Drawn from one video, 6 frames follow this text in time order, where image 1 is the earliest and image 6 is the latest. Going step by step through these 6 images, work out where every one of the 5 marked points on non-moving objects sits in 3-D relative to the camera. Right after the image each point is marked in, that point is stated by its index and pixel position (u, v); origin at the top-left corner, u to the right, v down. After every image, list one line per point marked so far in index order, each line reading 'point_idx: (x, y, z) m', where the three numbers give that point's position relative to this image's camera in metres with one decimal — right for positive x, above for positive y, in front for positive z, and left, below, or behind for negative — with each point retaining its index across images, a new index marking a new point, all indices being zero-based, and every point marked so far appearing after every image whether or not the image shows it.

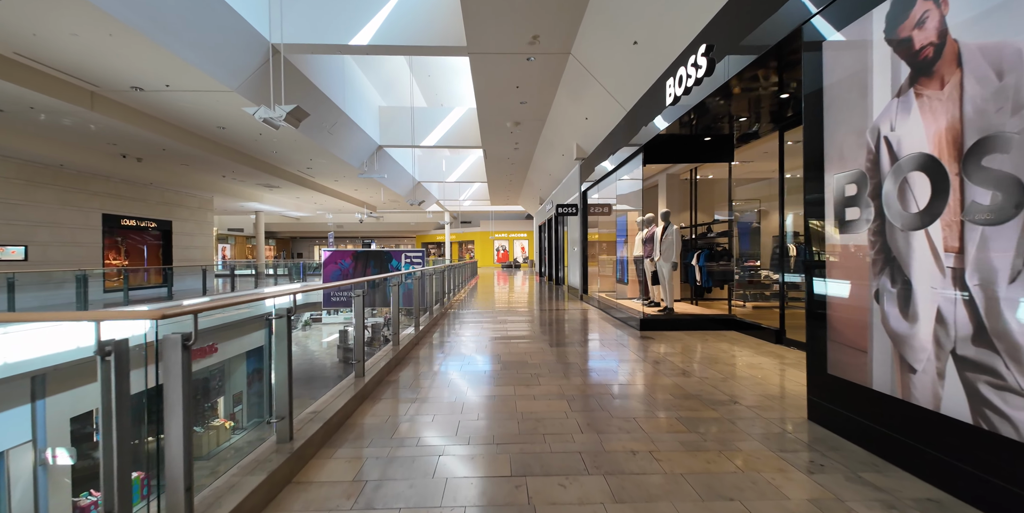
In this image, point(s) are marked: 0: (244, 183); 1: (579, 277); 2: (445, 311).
0: (-8.3, +2.3, +12.2) m
1: (+1.4, -0.4, +8.3) m
2: (-1.5, -1.2, +9.4) m
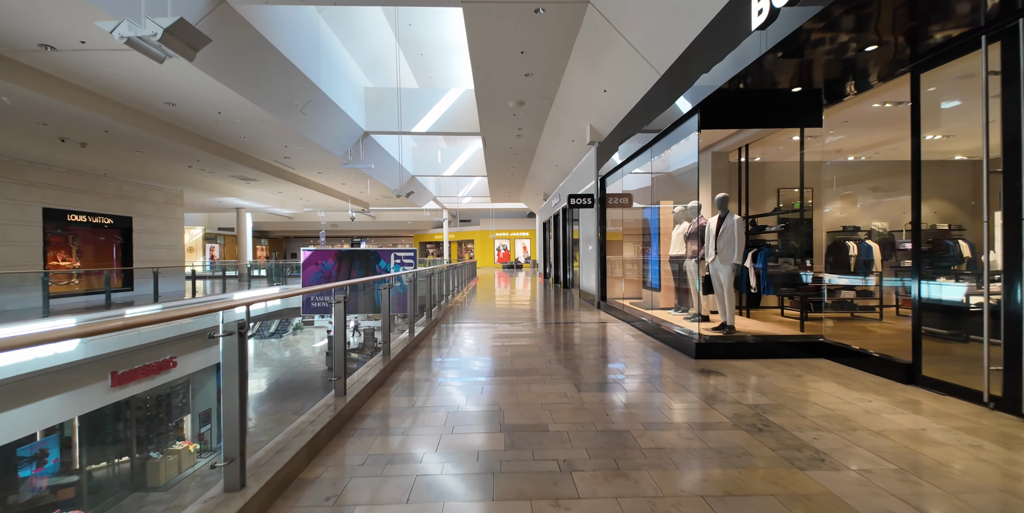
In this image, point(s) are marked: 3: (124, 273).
0: (-8.2, +2.3, +10.9) m
1: (+1.5, -0.4, +7.0) m
2: (-1.4, -1.2, +8.1) m
3: (-8.4, -0.4, +8.5) m
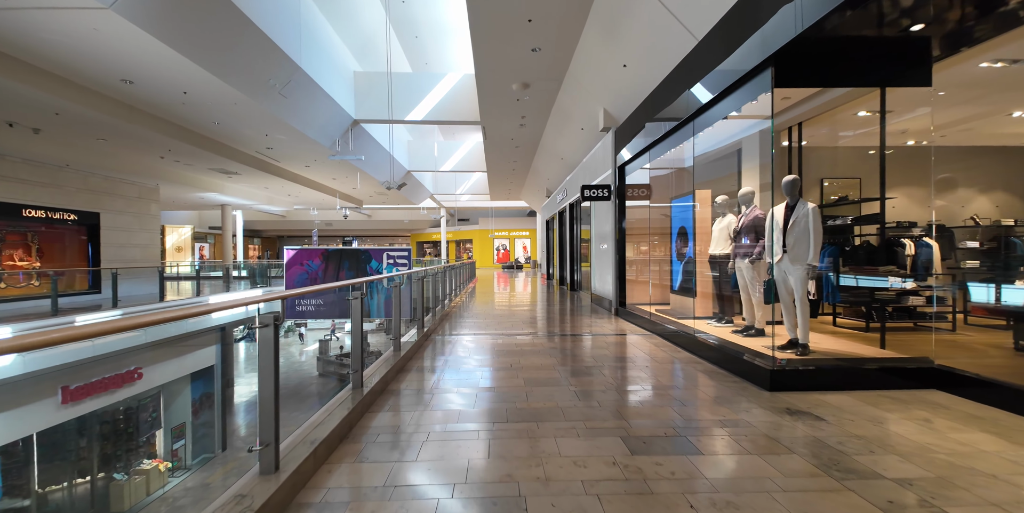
0: (-8.2, +2.3, +10.1) m
1: (+1.6, -0.4, +6.2) m
2: (-1.4, -1.2, +7.3) m
3: (-8.3, -0.3, +7.6) m
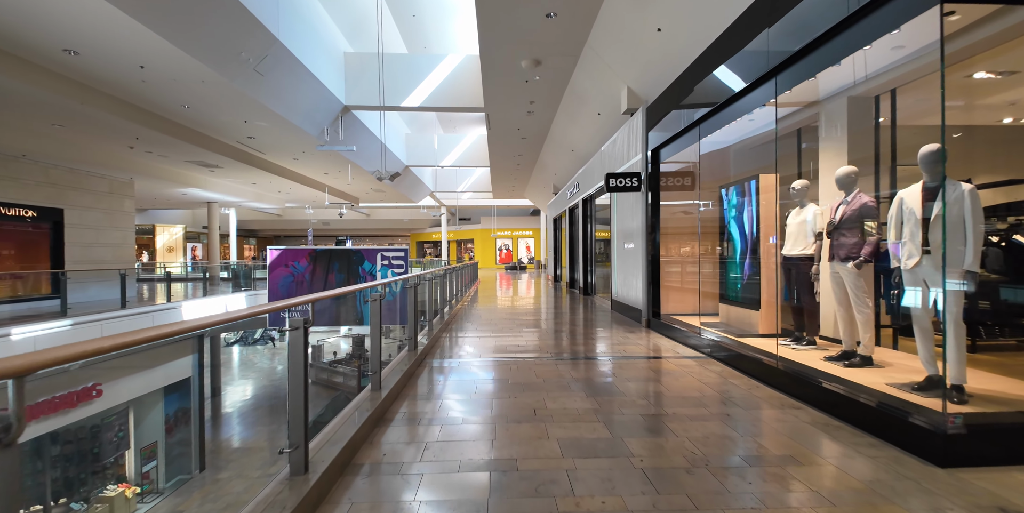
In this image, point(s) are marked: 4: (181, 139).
0: (-8.0, +2.3, +9.2) m
1: (+1.7, -0.4, +5.3) m
2: (-1.2, -1.2, +6.4) m
3: (-8.1, -0.4, +6.7) m
4: (-6.8, +2.4, +8.0) m
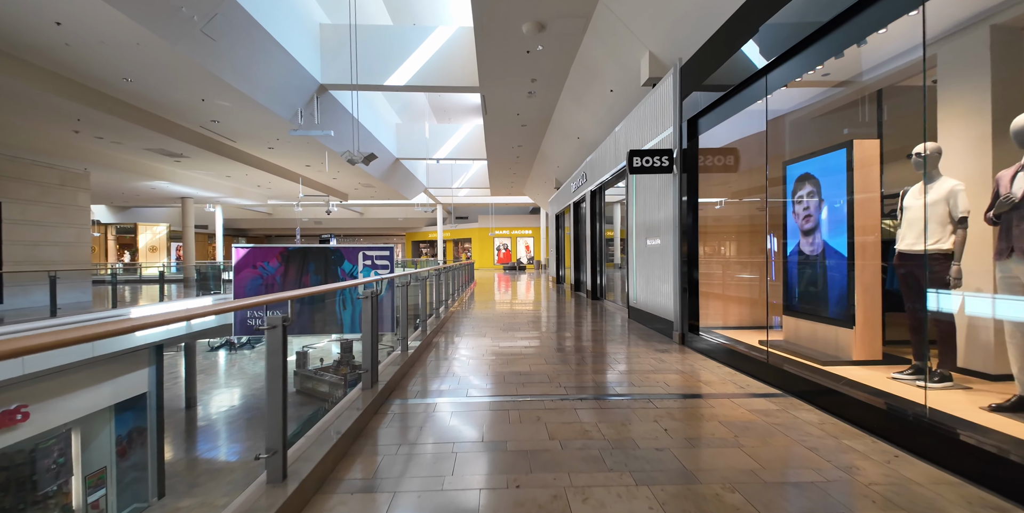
0: (-8.0, +2.3, +8.2) m
1: (+1.7, -0.4, +4.4) m
2: (-1.2, -1.2, +5.4) m
3: (-8.2, -0.4, +5.8) m
4: (-6.8, +2.4, +7.0) m
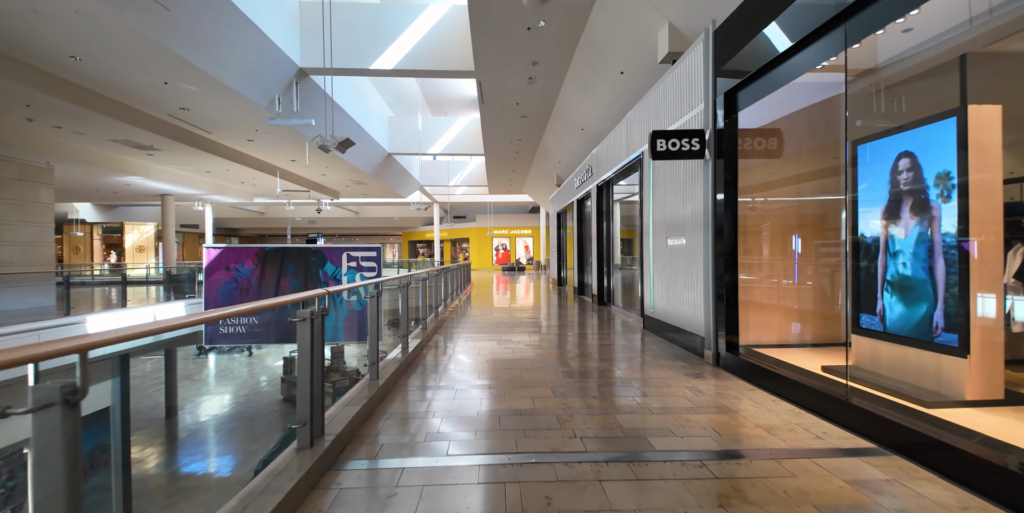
0: (-8.1, +2.3, +7.6) m
1: (+1.7, -0.4, +3.7) m
2: (-1.2, -1.2, +4.8) m
3: (-8.2, -0.4, +5.1) m
4: (-6.8, +2.4, +6.4) m
